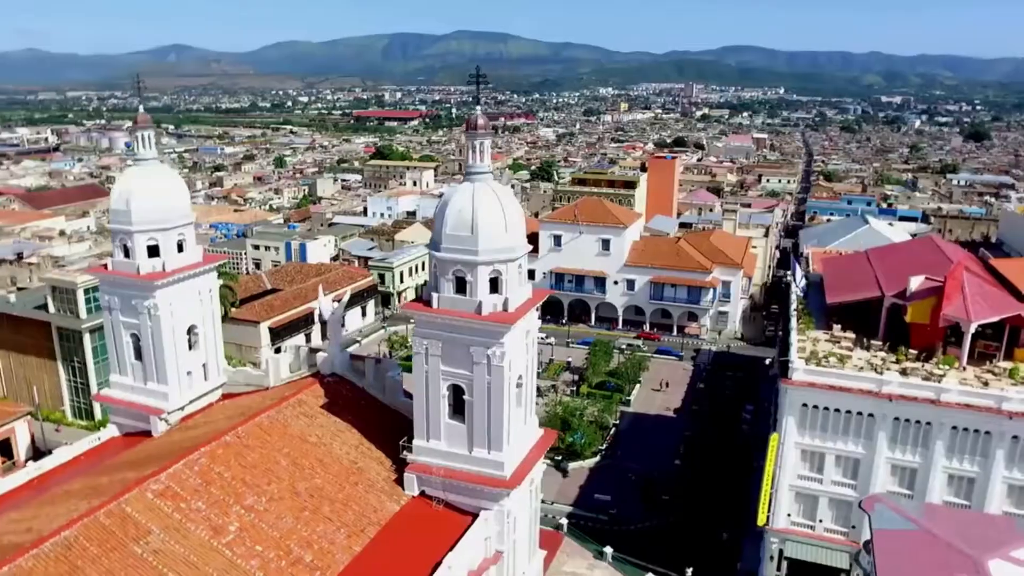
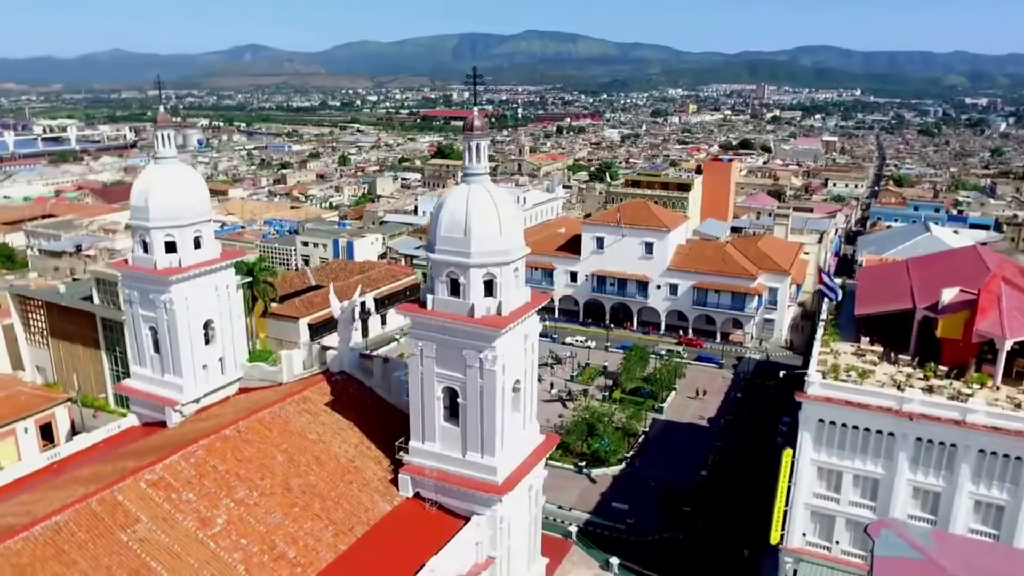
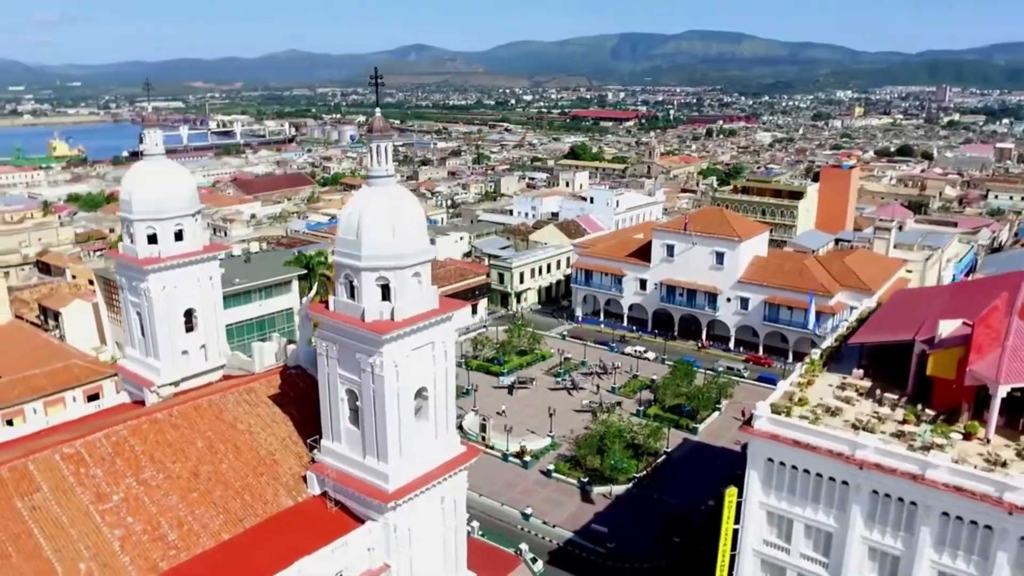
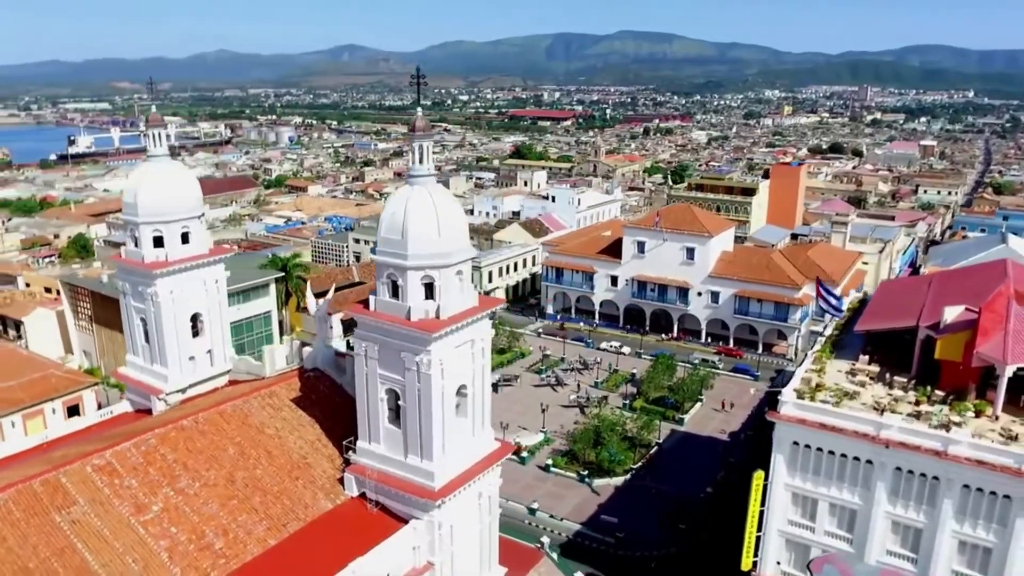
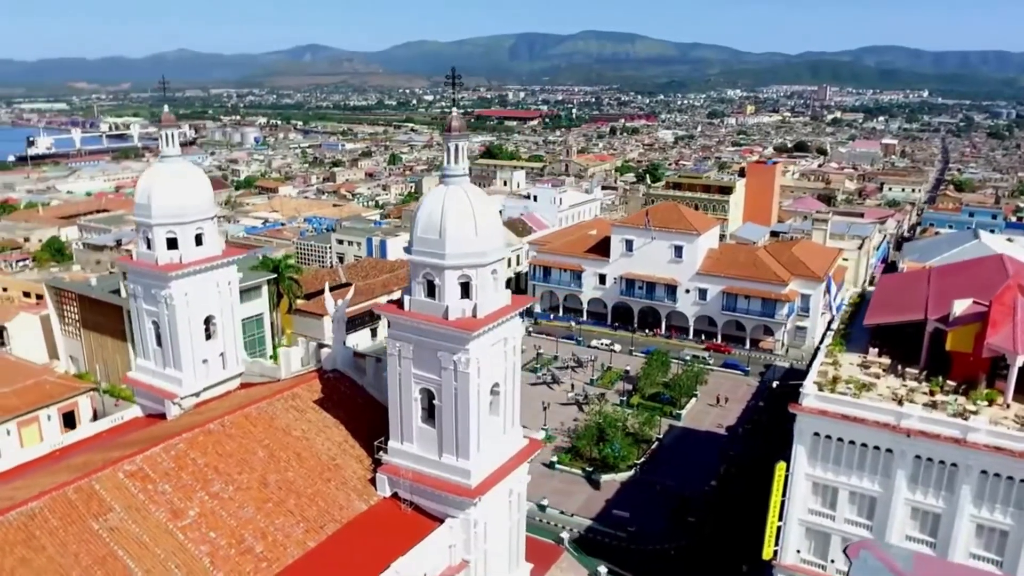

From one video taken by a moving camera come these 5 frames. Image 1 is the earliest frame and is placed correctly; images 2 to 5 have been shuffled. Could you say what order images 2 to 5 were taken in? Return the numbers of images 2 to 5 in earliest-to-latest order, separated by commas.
2, 5, 4, 3
